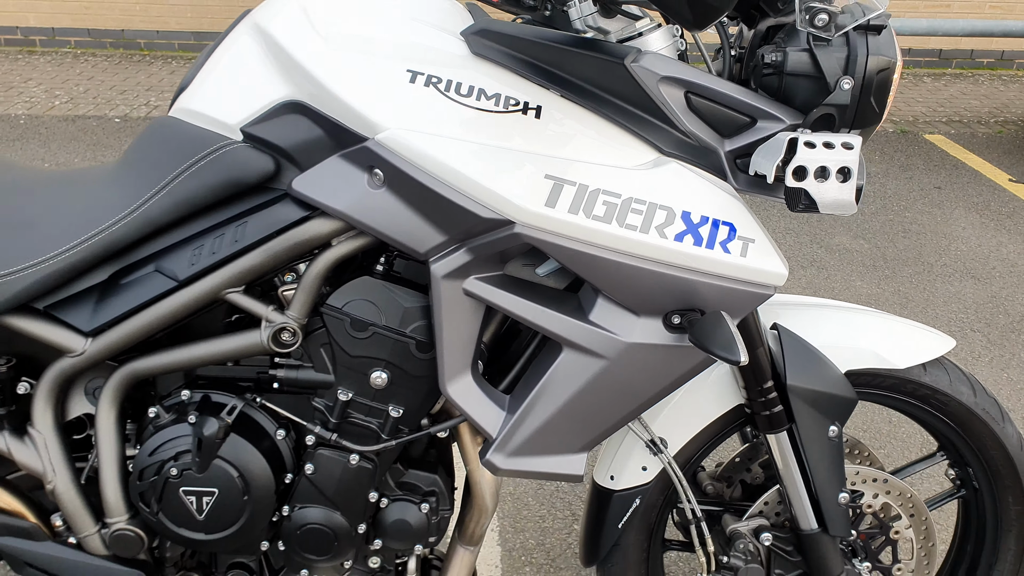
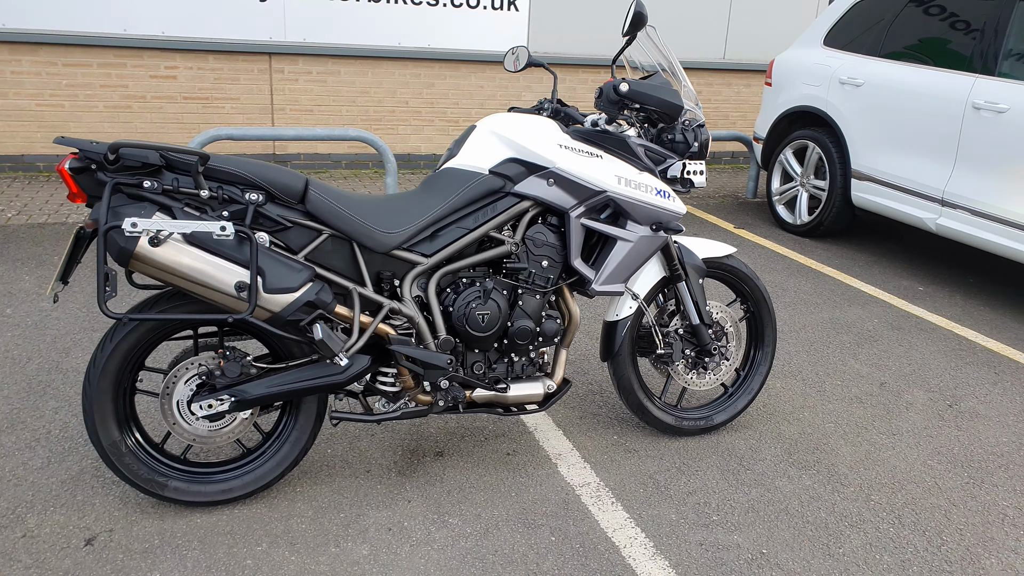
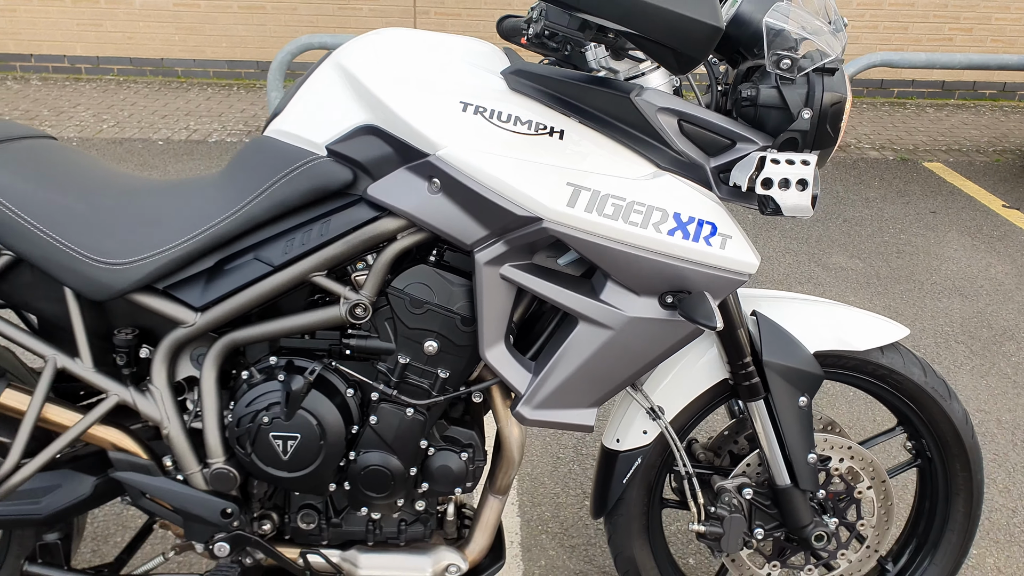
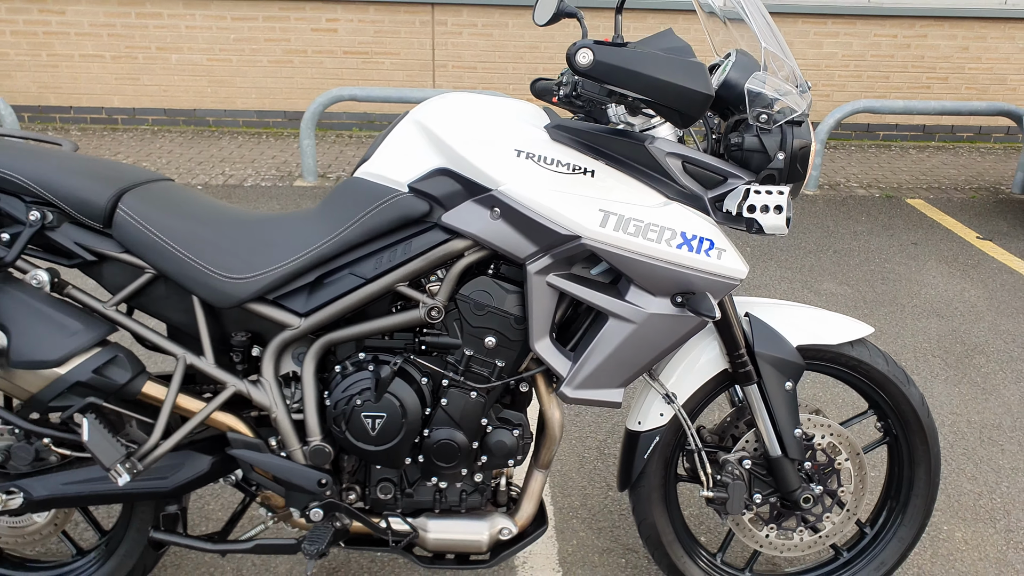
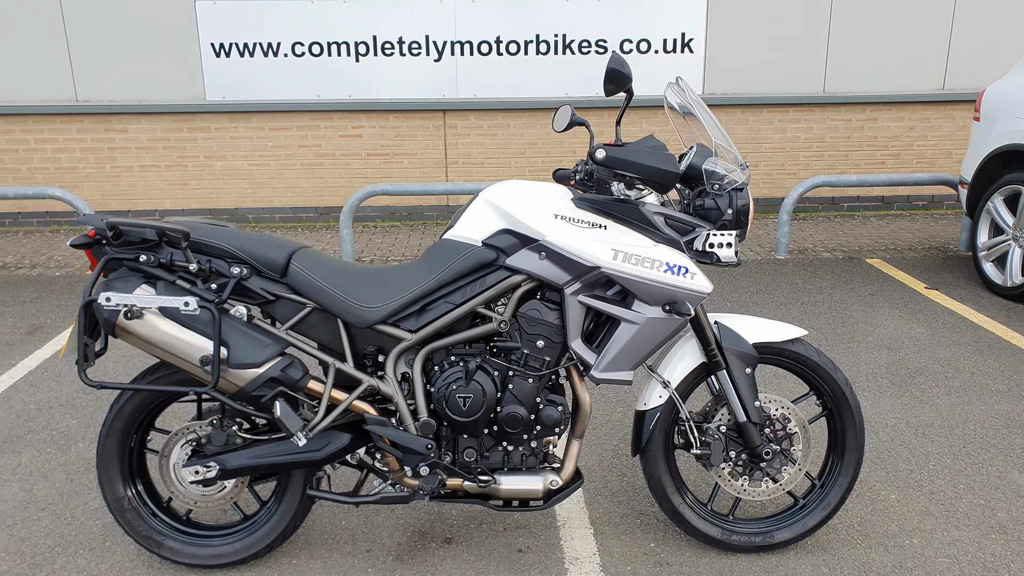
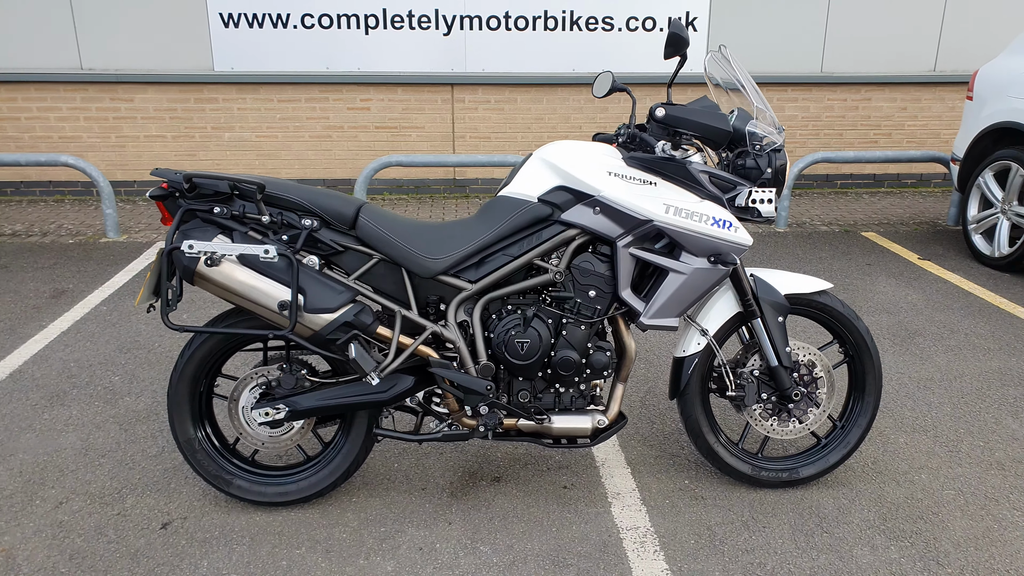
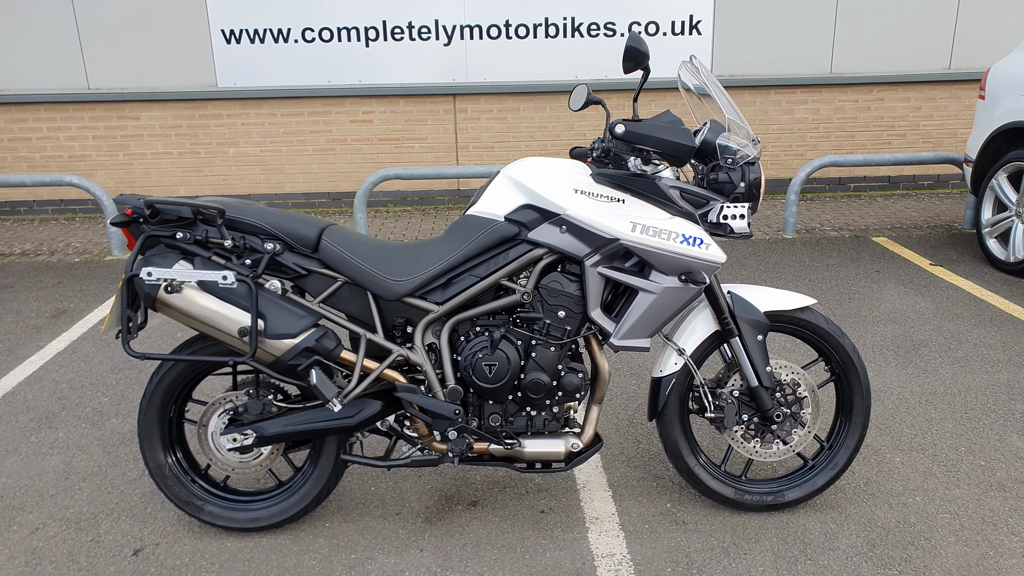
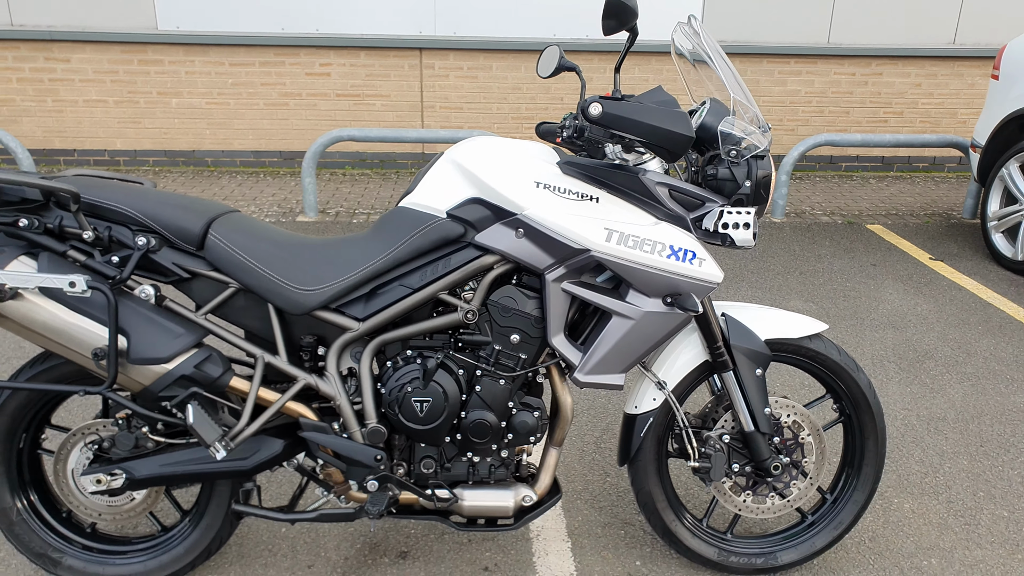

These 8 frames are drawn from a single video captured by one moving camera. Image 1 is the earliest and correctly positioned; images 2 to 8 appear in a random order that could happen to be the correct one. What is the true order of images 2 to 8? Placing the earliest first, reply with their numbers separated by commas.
3, 4, 8, 5, 7, 6, 2
